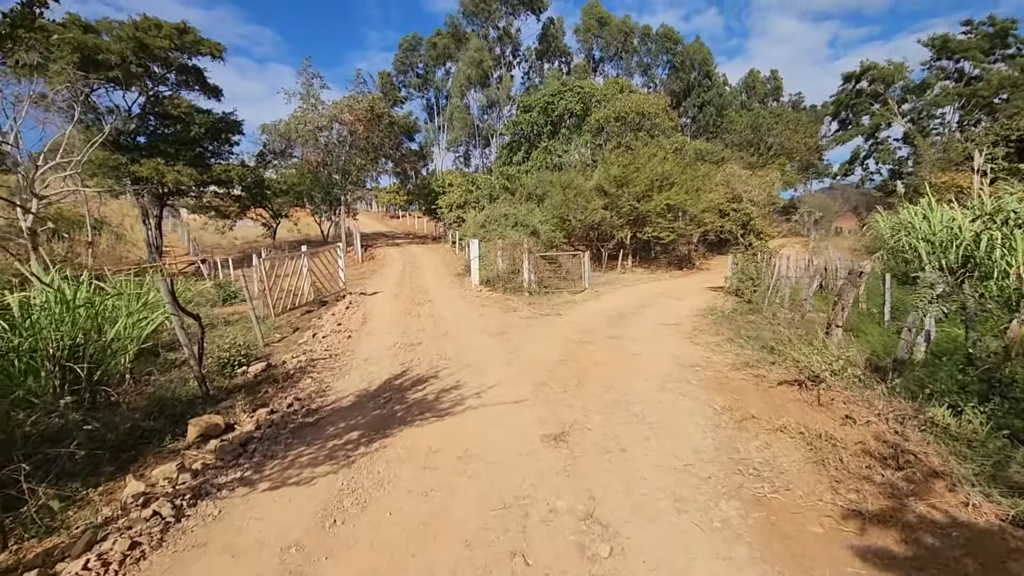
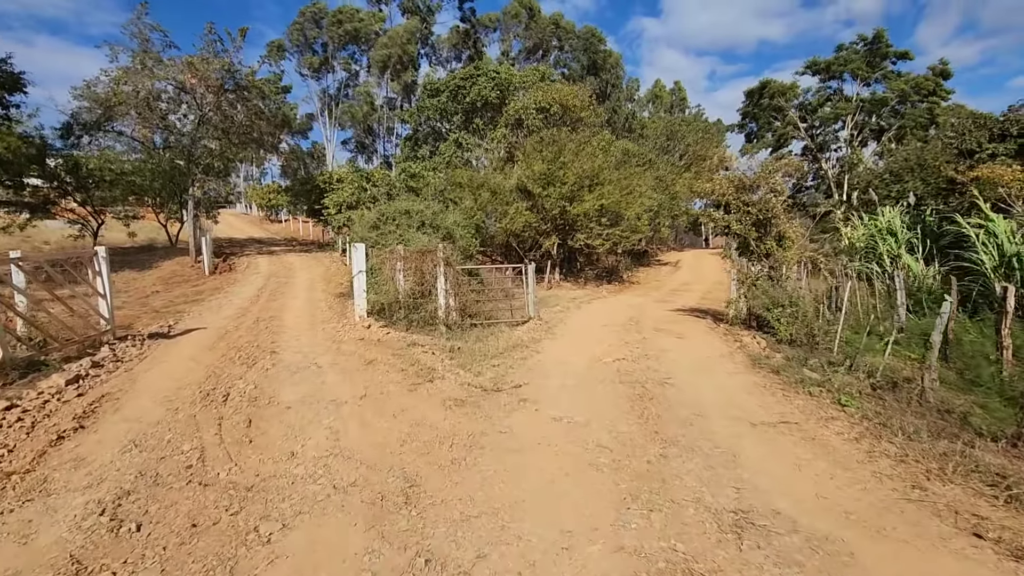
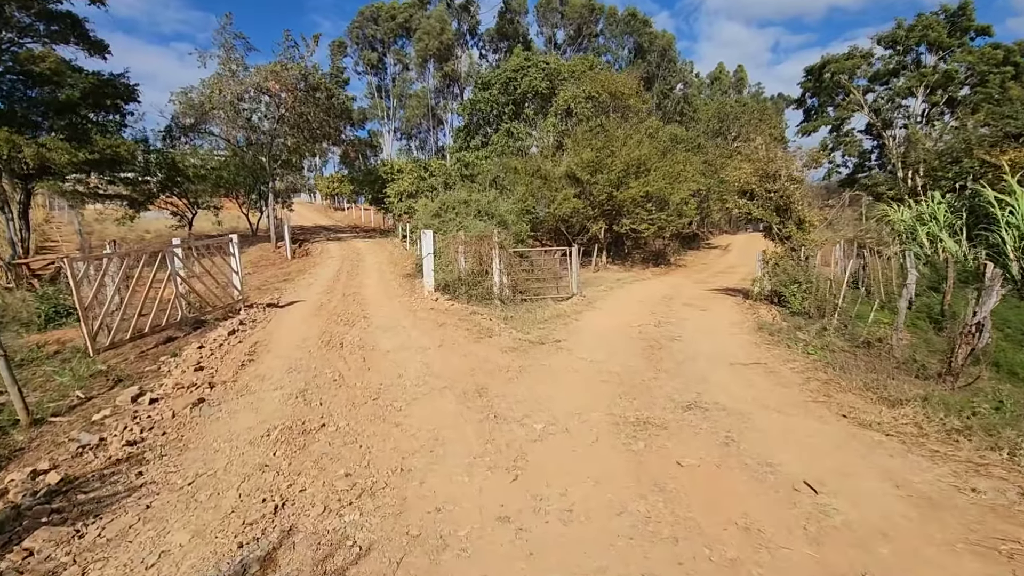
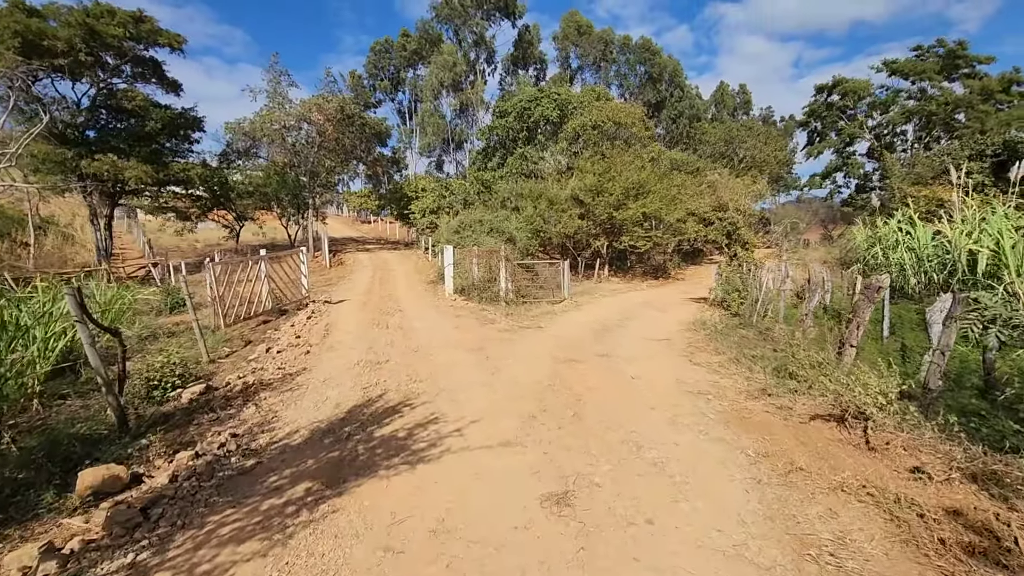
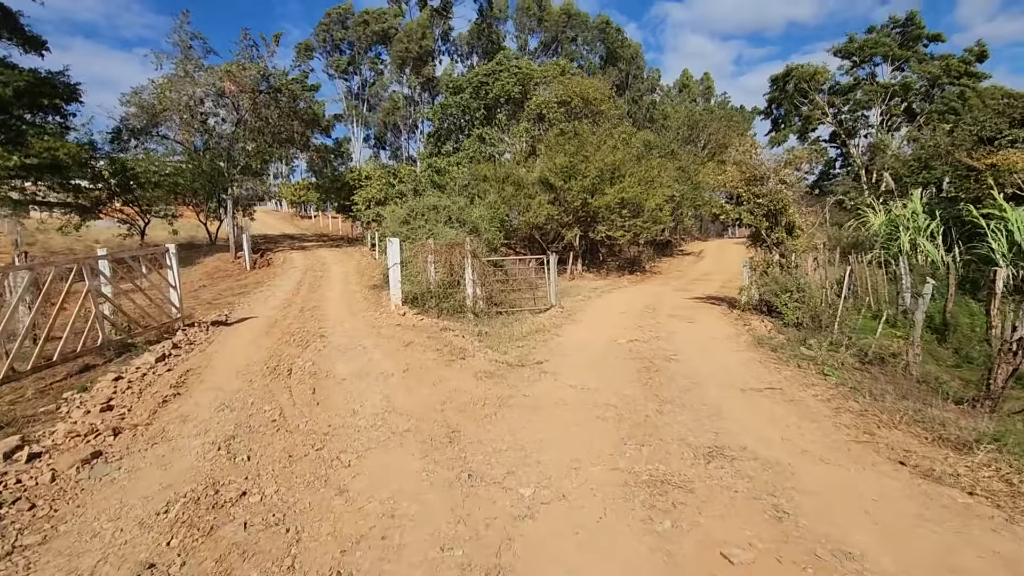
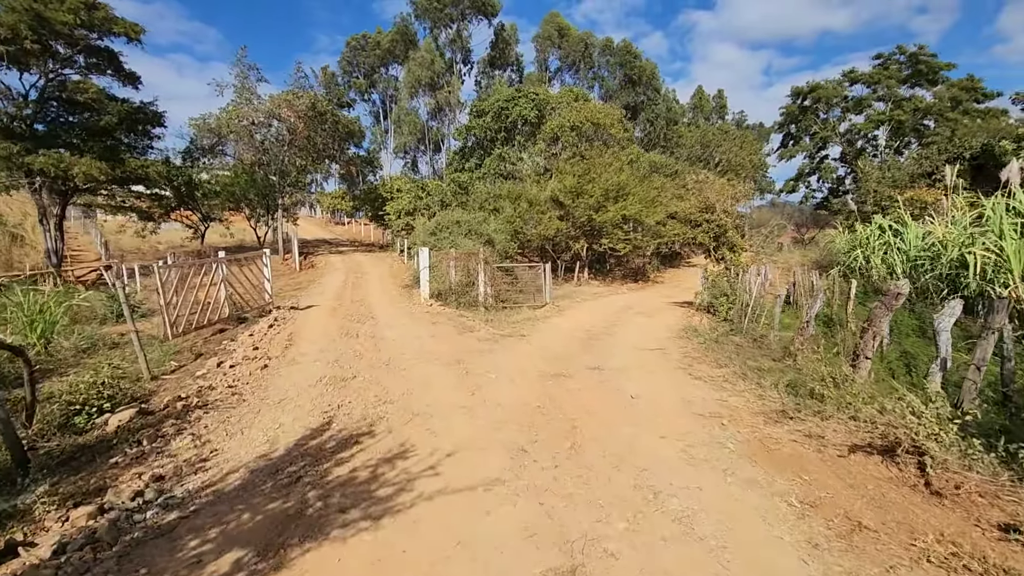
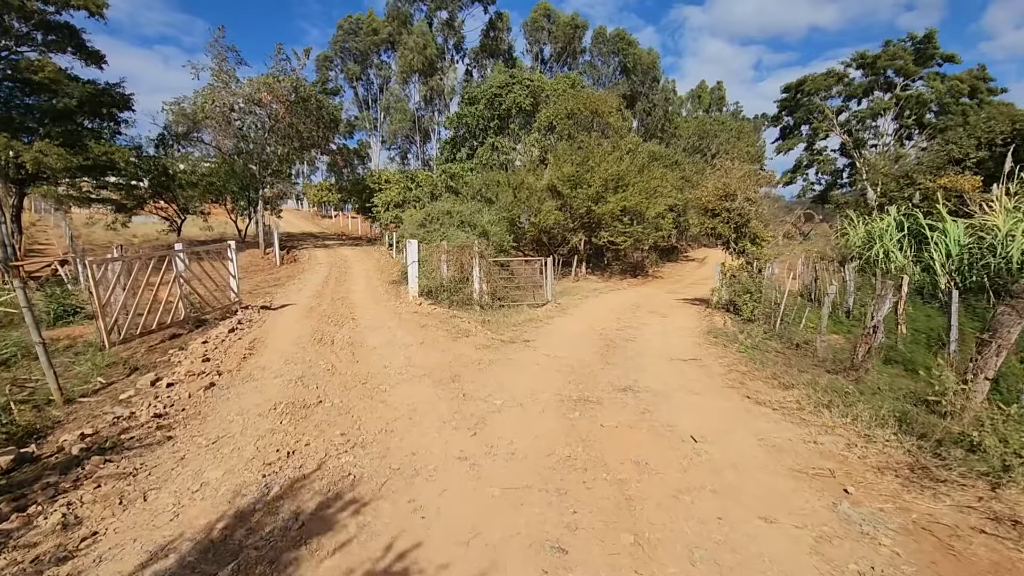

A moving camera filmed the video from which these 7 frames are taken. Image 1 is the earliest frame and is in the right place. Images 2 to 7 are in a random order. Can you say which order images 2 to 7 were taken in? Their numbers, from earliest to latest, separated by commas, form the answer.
4, 6, 7, 3, 5, 2
